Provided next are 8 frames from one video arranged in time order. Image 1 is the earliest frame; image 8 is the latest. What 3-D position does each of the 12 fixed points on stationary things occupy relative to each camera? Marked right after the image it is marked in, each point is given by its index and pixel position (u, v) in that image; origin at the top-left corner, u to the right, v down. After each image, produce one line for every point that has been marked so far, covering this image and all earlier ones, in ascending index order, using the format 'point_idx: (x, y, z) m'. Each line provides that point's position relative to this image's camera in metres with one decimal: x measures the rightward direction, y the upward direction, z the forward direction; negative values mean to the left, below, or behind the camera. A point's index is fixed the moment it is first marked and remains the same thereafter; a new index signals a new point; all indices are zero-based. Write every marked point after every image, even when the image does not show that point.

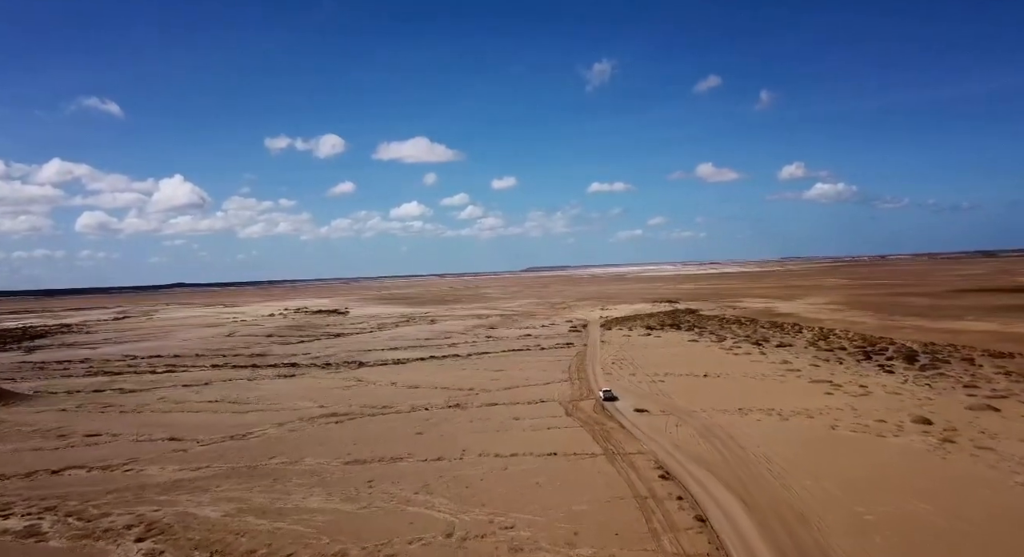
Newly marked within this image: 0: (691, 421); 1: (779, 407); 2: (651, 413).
0: (+5.8, -4.6, +18.1) m
1: (+9.2, -4.4, +19.2) m
2: (+4.8, -4.6, +19.3) m
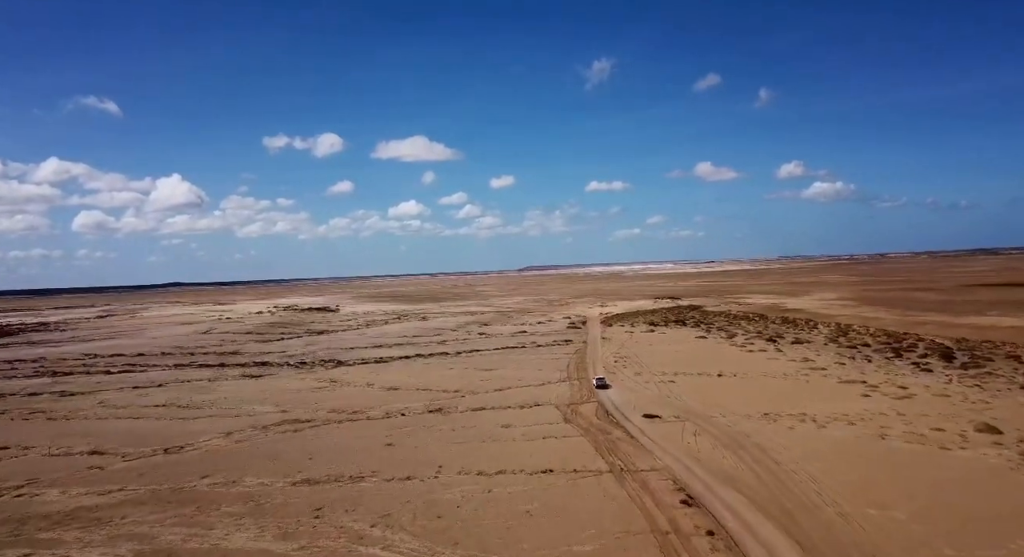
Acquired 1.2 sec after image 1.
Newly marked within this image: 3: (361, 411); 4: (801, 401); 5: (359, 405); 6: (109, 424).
0: (+5.5, -4.1, +15.4) m
1: (+8.8, -3.9, +16.5) m
2: (+4.5, -4.2, +16.6) m
3: (-5.0, -4.3, +18.4) m
4: (+9.2, -3.9, +17.8) m
5: (-5.2, -4.3, +19.2) m
6: (-12.2, -4.4, +16.9) m
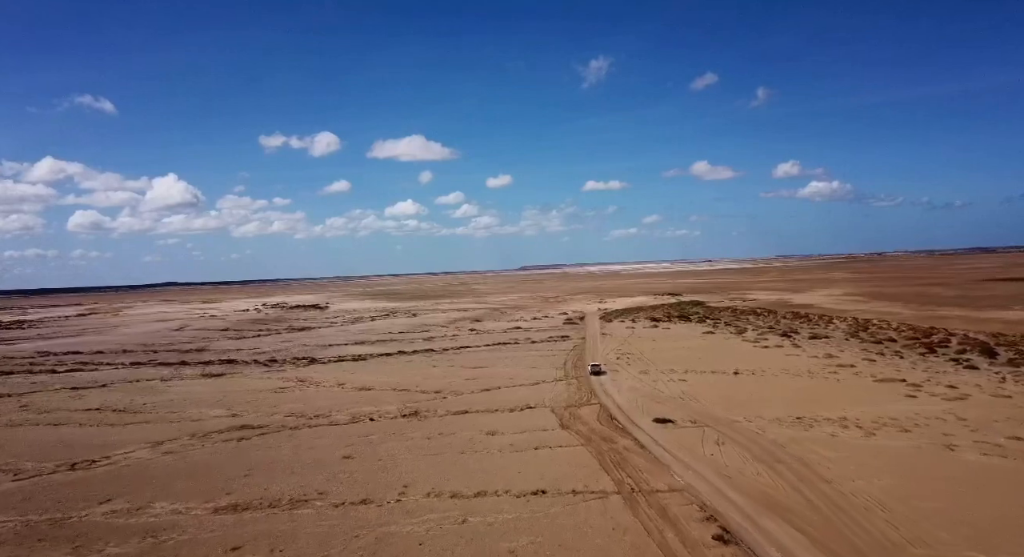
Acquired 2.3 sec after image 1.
0: (+5.1, -3.6, +12.8) m
1: (+8.5, -3.4, +14.0) m
2: (+4.2, -3.7, +14.1) m
3: (-5.3, -3.8, +15.8) m
4: (+8.9, -3.4, +15.3) m
5: (-5.6, -3.8, +16.6) m
6: (-12.5, -3.9, +14.2) m
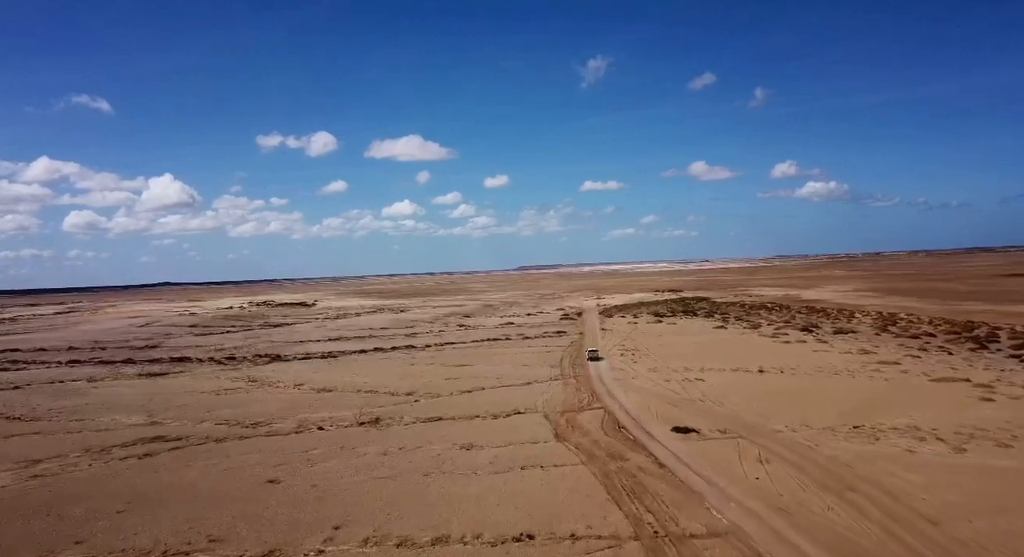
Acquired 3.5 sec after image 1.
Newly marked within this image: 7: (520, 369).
0: (+4.8, -3.1, +9.9) m
1: (+8.2, -2.9, +11.0) m
2: (+3.8, -3.1, +11.1) m
3: (-5.7, -3.3, +12.8) m
4: (+8.5, -2.8, +12.3) m
5: (-6.0, -3.3, +13.6) m
6: (-12.8, -3.3, +11.2) m
7: (+0.3, -3.1, +18.8) m
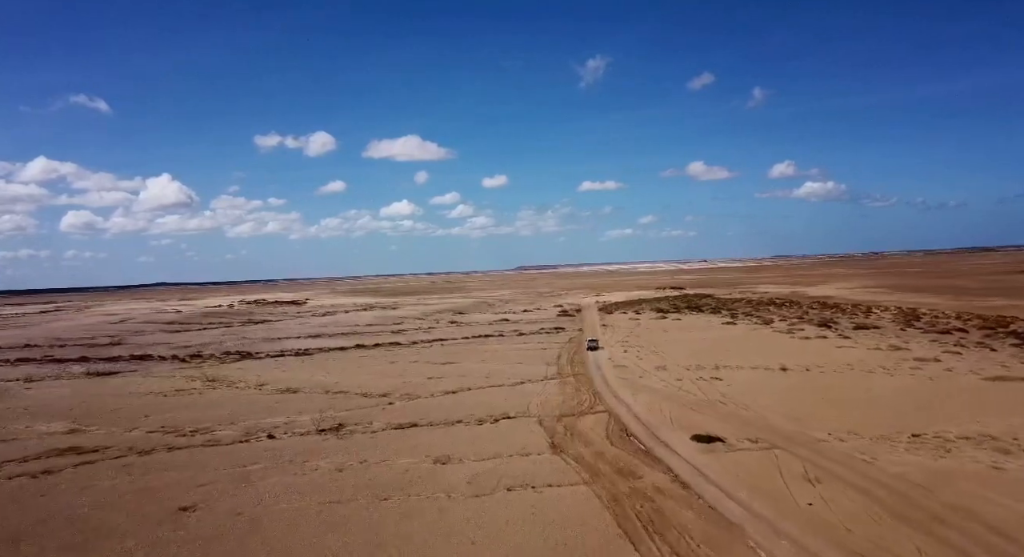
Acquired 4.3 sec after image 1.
0: (+4.6, -2.7, +7.9) m
1: (+7.9, -2.5, +9.1) m
2: (+3.6, -2.7, +9.1) m
3: (-5.9, -2.9, +10.8) m
4: (+8.3, -2.5, +10.4) m
5: (-6.2, -2.9, +11.6) m
6: (-13.1, -2.9, +9.2) m
7: (0.0, -2.7, +16.8) m
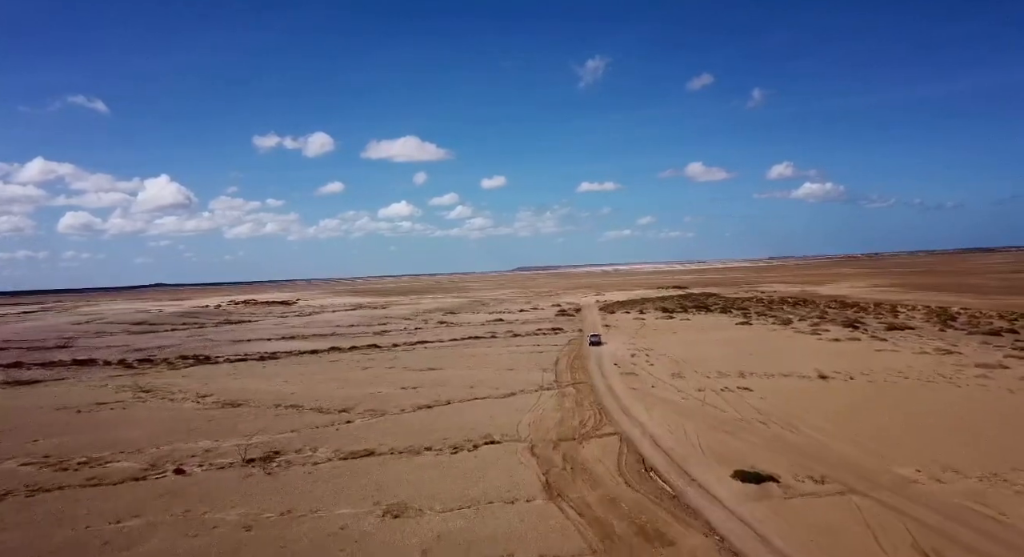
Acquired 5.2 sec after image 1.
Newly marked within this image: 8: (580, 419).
0: (+4.3, -2.5, +5.5) m
1: (+7.7, -2.3, +6.7) m
2: (+3.3, -2.5, +6.7) m
3: (-6.1, -2.7, +8.4) m
4: (+8.0, -2.2, +8.0) m
5: (-6.4, -2.7, +9.2) m
6: (-13.3, -2.7, +6.7) m
7: (-0.2, -2.5, +14.4) m
8: (+1.3, -2.5, +10.1) m
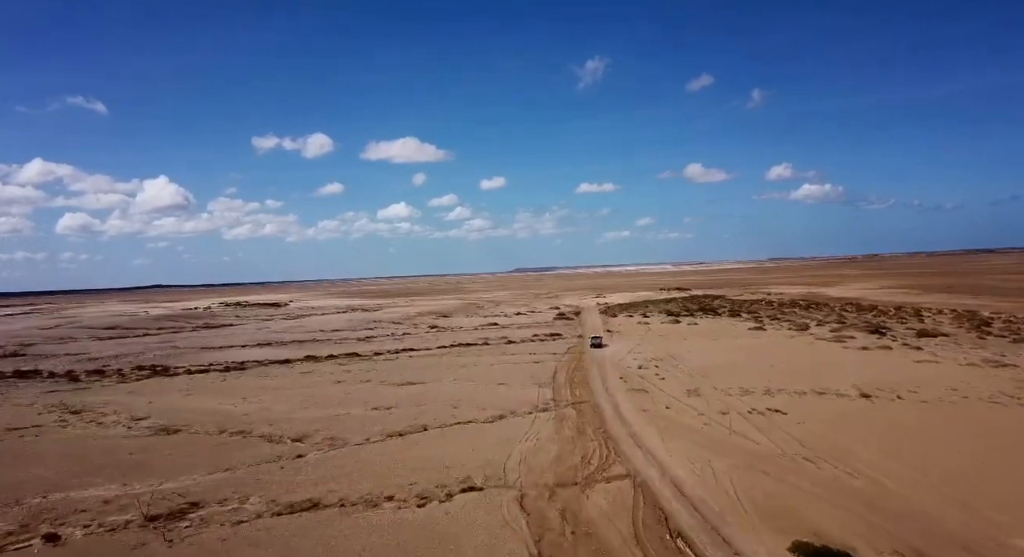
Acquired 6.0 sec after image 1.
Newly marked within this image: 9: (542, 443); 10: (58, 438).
0: (+4.2, -2.5, +3.7) m
1: (+7.5, -2.3, +4.8) m
2: (+3.2, -2.6, +4.9) m
3: (-6.3, -2.7, +6.5) m
4: (+7.8, -2.3, +6.1) m
5: (-6.6, -2.7, +7.3) m
6: (-13.5, -2.8, +4.8) m
7: (-0.4, -2.5, +12.5) m
8: (+1.1, -2.6, +8.2) m
9: (+0.5, -2.6, +8.8) m
10: (-7.8, -2.8, +9.7) m
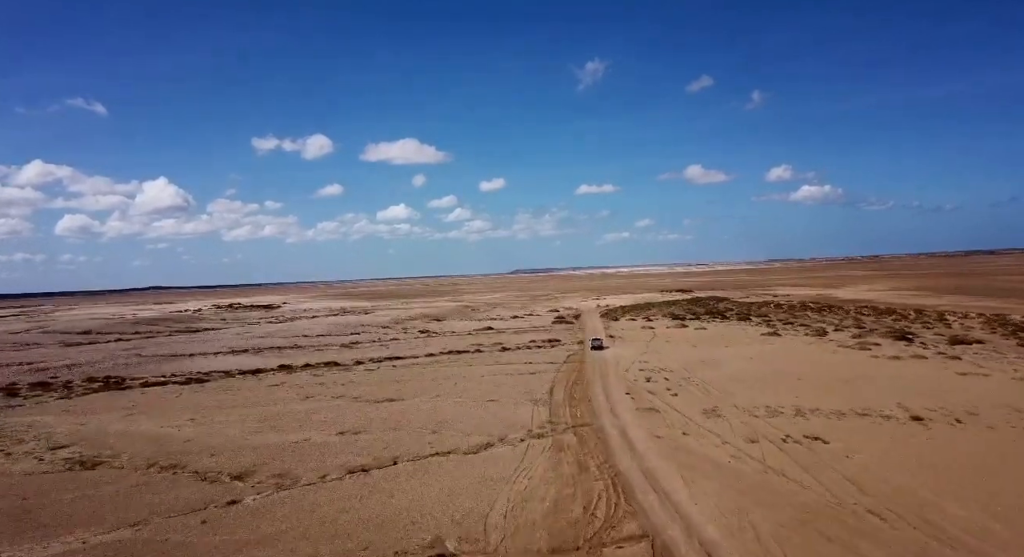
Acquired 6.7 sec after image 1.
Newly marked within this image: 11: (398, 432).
0: (+4.0, -2.5, +2.0) m
1: (+7.3, -2.3, +3.2) m
2: (+3.0, -2.6, +3.2) m
3: (-6.5, -2.8, +4.8) m
4: (+7.7, -2.3, +4.5) m
5: (-6.8, -2.8, +5.7) m
6: (-13.7, -2.8, +3.2) m
7: (-0.6, -2.6, +10.9) m
8: (+0.9, -2.6, +6.6) m
9: (+0.3, -2.6, +7.2) m
10: (-8.0, -2.8, +8.0) m
11: (-2.0, -2.6, +9.8) m
